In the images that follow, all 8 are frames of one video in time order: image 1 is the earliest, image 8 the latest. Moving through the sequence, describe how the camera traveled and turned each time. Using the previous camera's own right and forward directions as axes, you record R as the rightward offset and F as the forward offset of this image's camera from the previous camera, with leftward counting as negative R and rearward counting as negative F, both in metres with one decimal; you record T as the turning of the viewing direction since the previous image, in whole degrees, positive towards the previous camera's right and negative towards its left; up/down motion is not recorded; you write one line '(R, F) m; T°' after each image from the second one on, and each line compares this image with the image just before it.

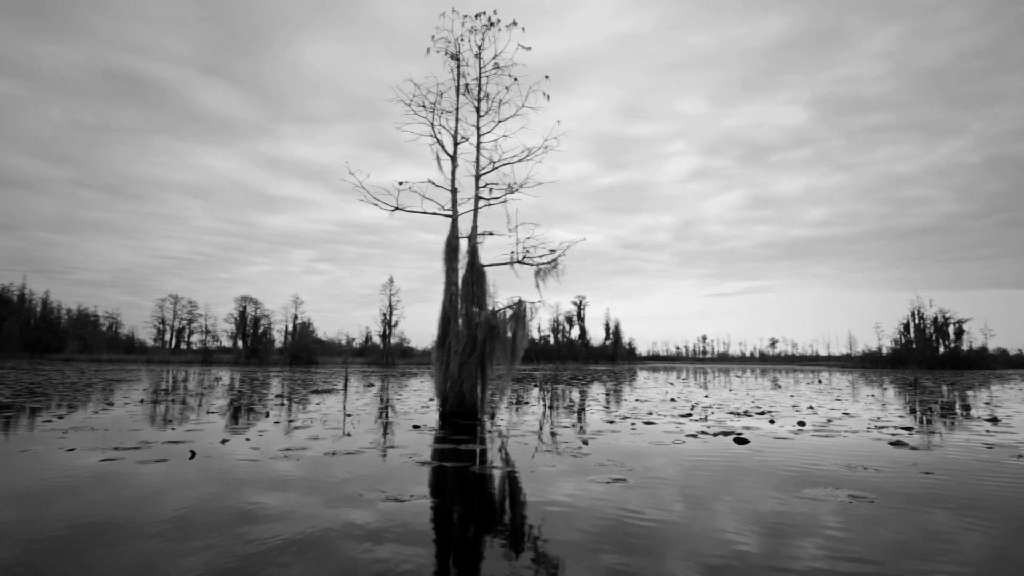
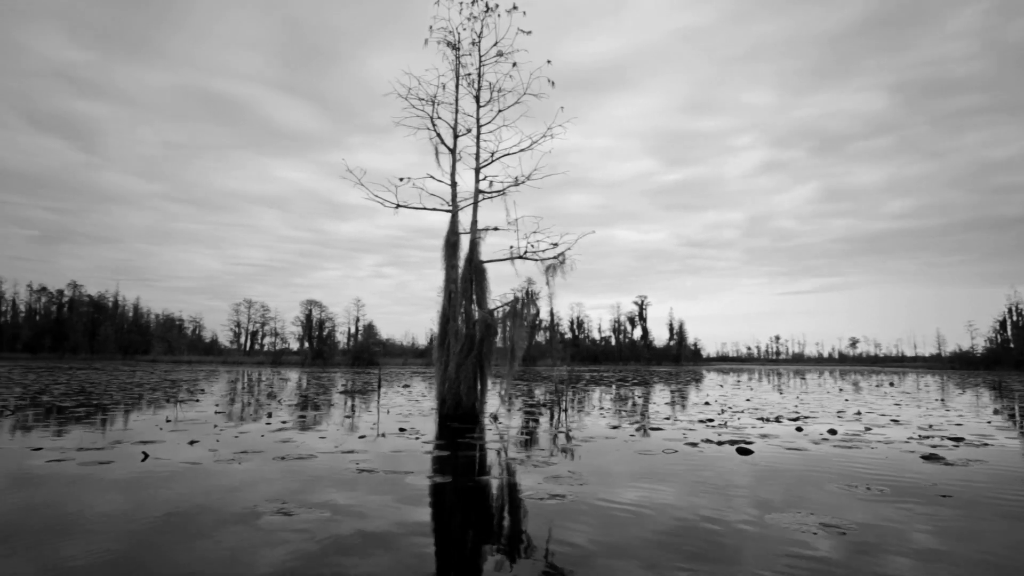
(+0.2, +0.9) m; -6°
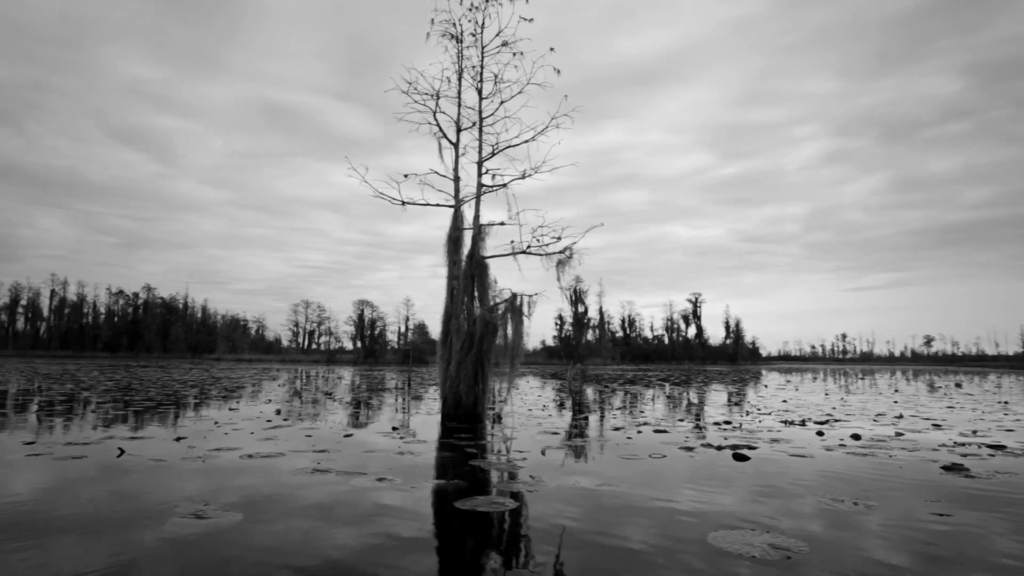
(+0.3, +0.6) m; -5°
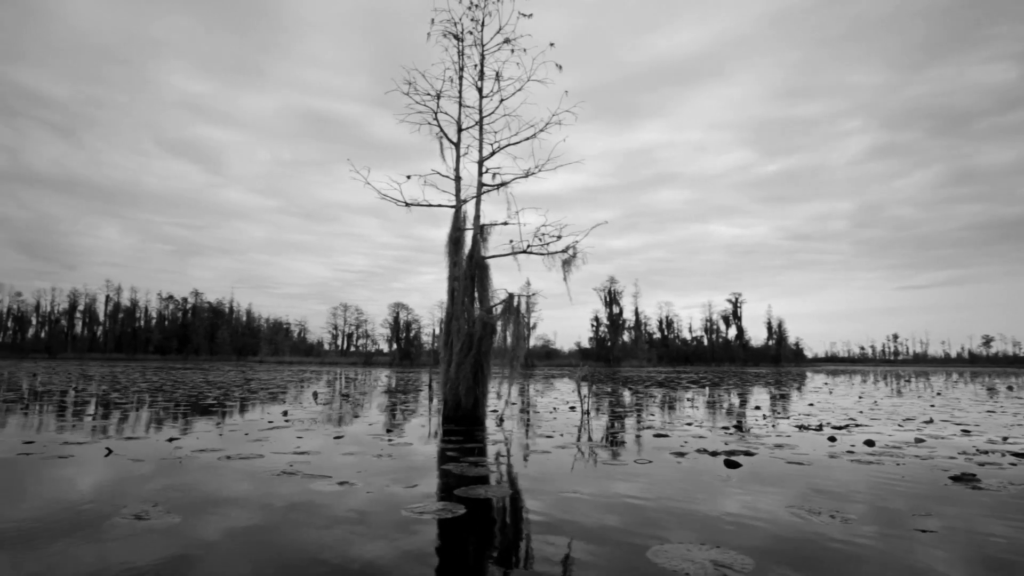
(+0.2, +0.3) m; -4°
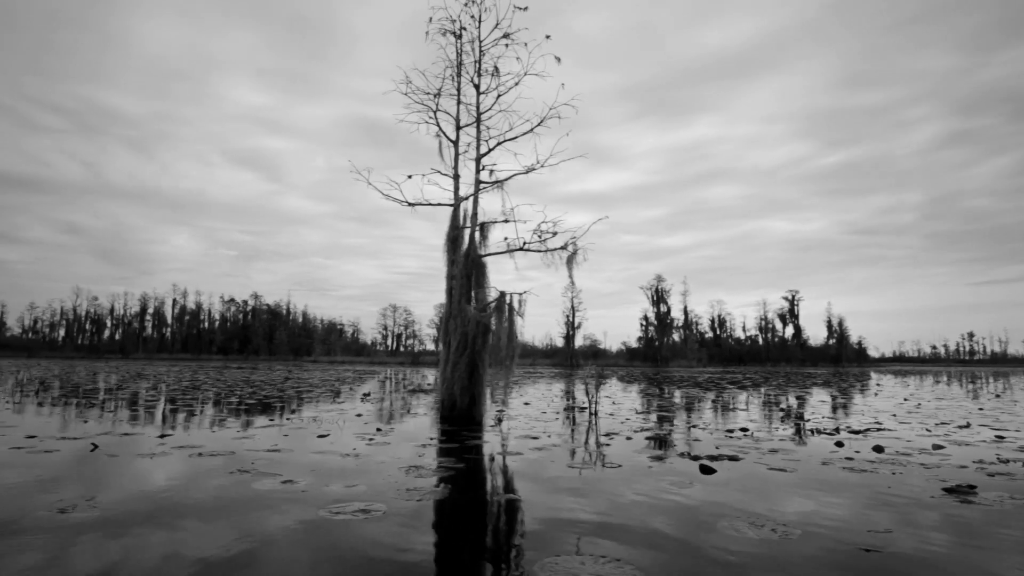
(+0.3, +0.4) m; -5°
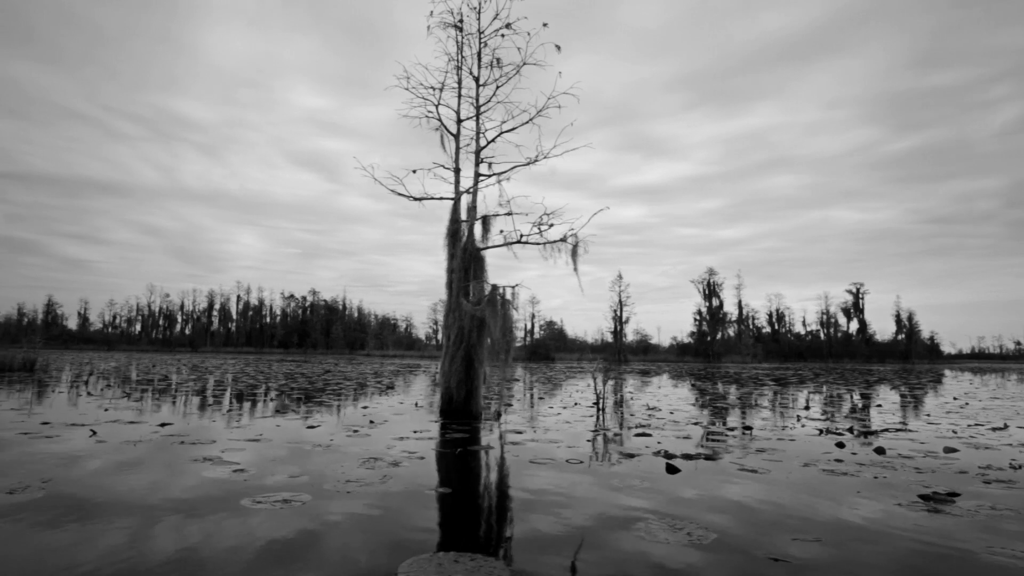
(+0.5, +0.3) m; -5°
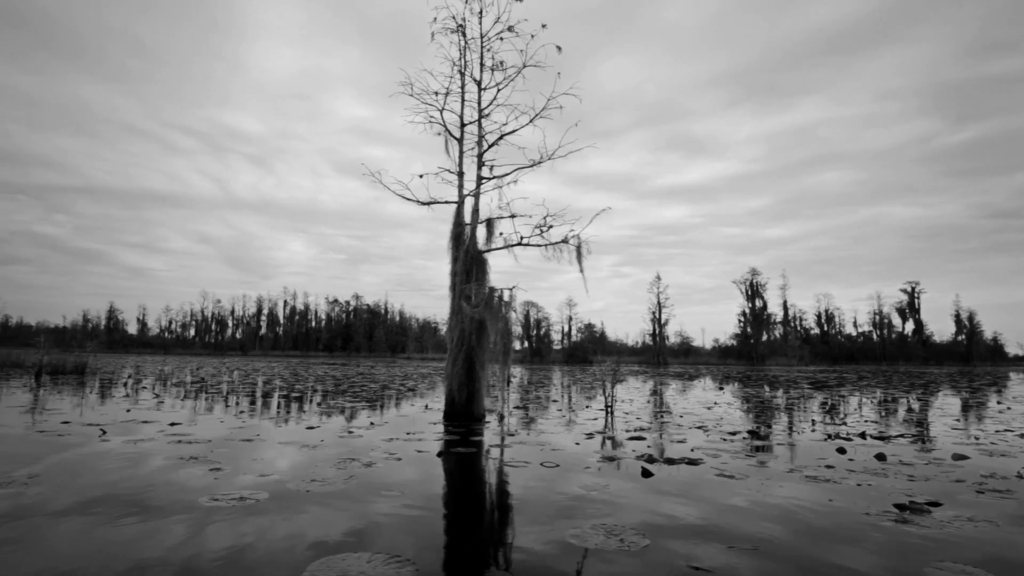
(+0.5, +0.1) m; -4°
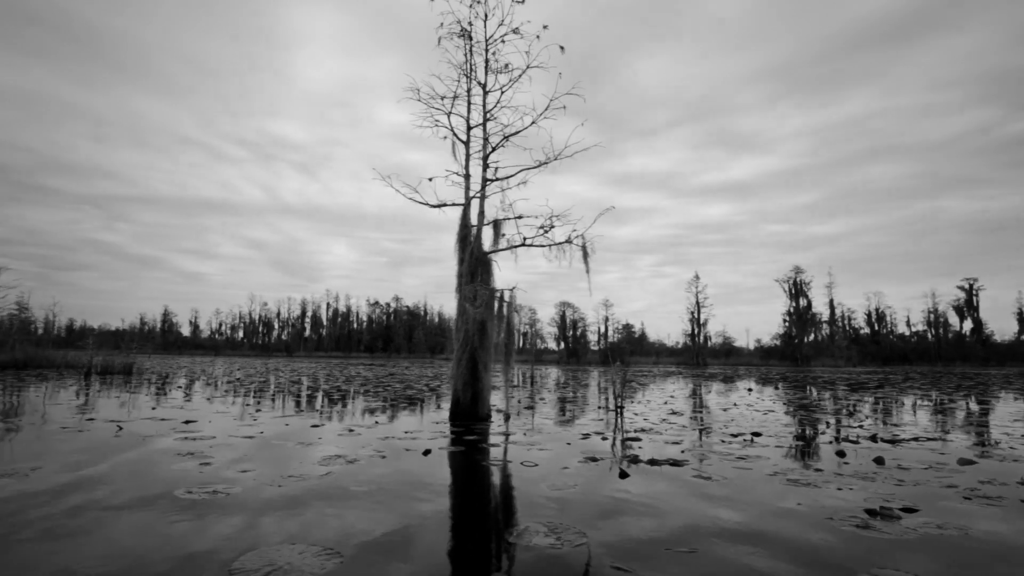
(+0.7, +0.2) m; -4°
